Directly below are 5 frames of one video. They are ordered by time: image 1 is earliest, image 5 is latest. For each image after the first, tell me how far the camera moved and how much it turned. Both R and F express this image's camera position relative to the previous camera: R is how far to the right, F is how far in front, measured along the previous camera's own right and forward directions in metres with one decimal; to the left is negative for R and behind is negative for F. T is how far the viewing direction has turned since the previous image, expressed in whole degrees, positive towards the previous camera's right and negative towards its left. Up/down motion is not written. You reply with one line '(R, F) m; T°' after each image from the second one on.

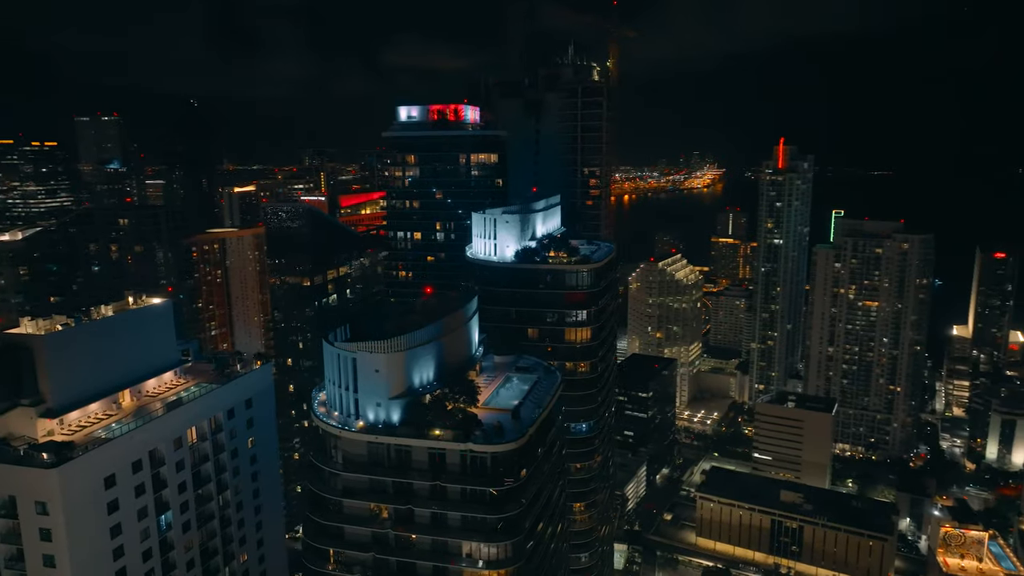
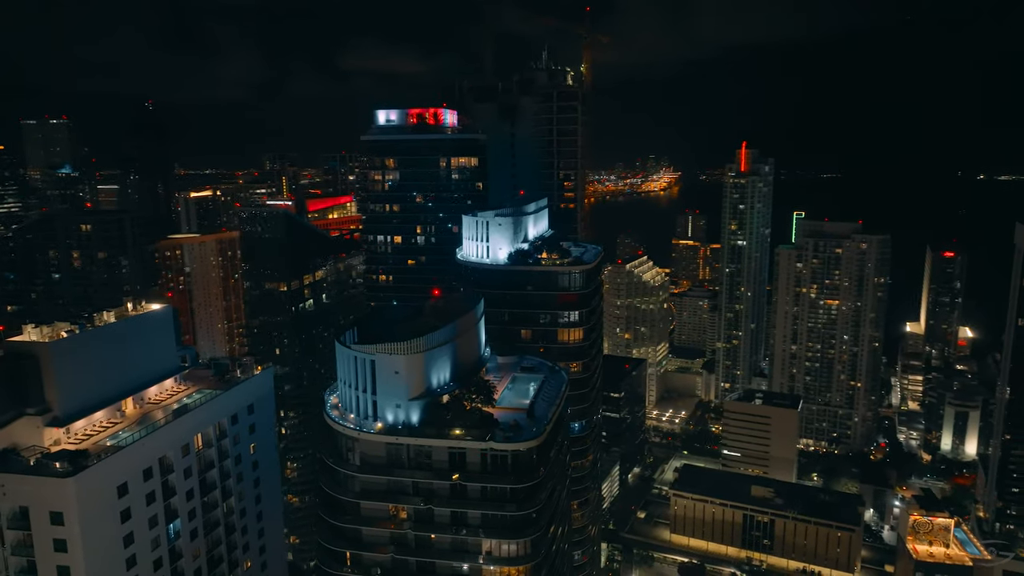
(-1.1, -0.2) m; +3°
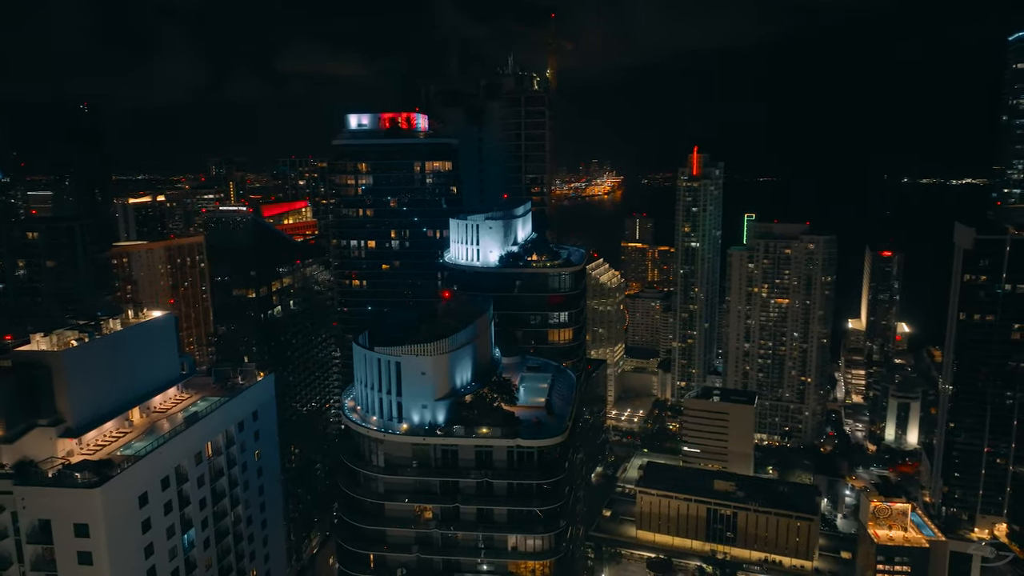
(-1.5, -0.3) m; +4°
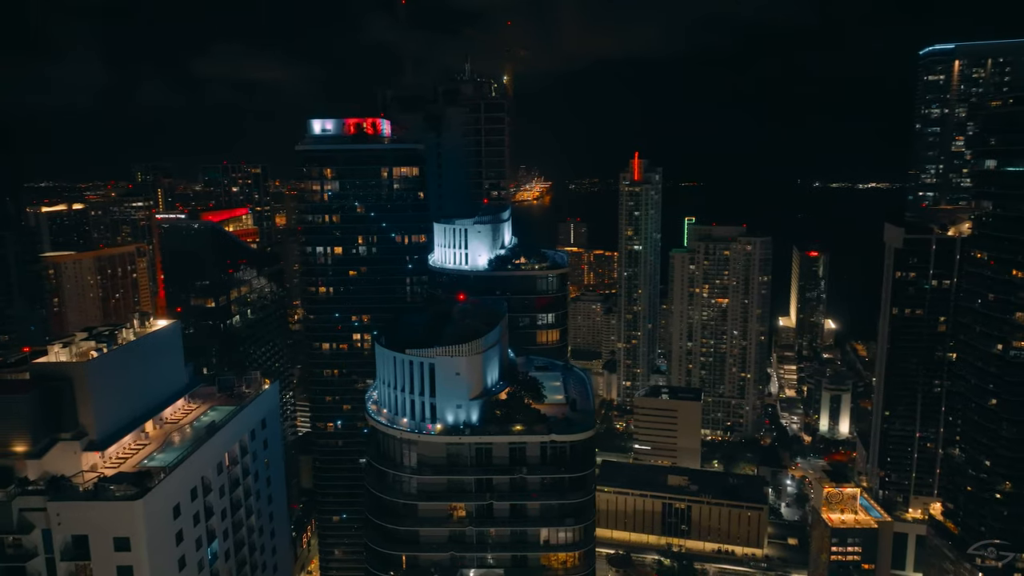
(-2.1, -0.4) m; +5°
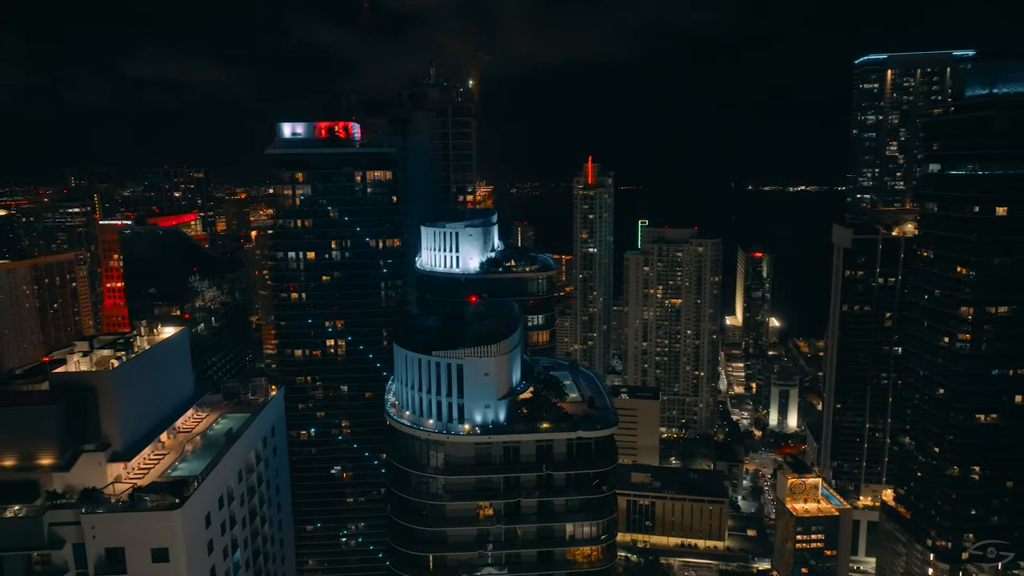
(-1.7, -0.3) m; +4°
